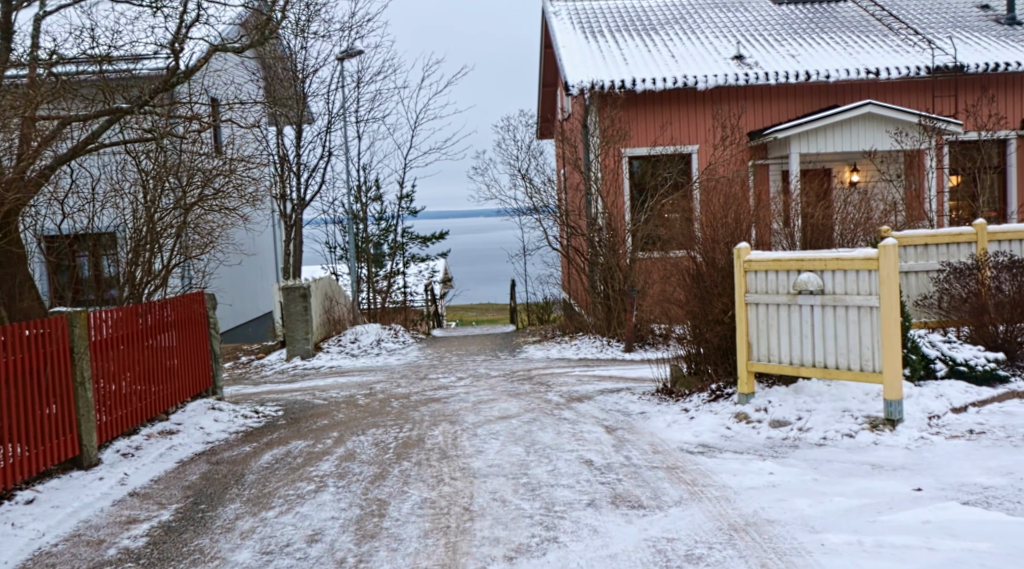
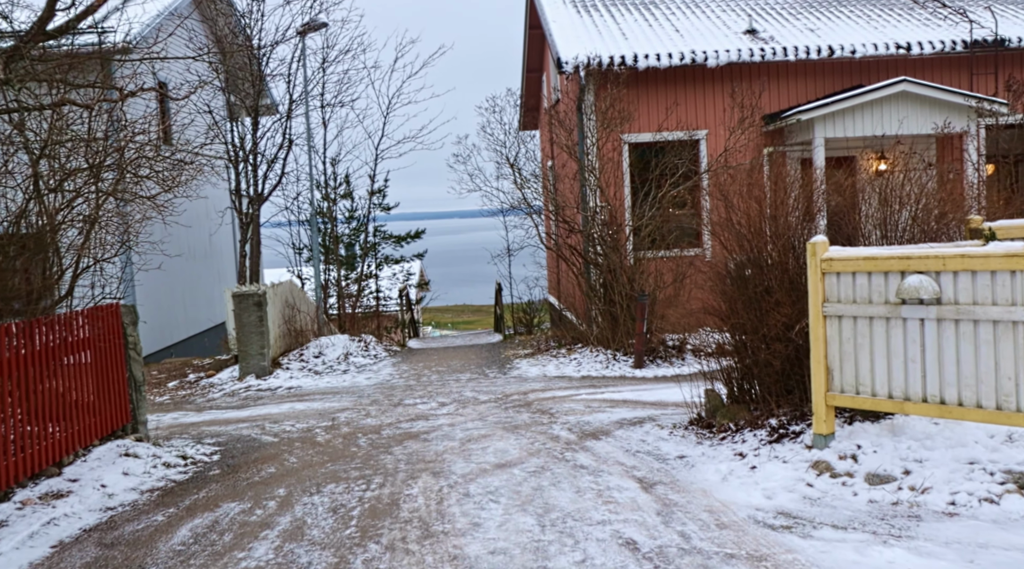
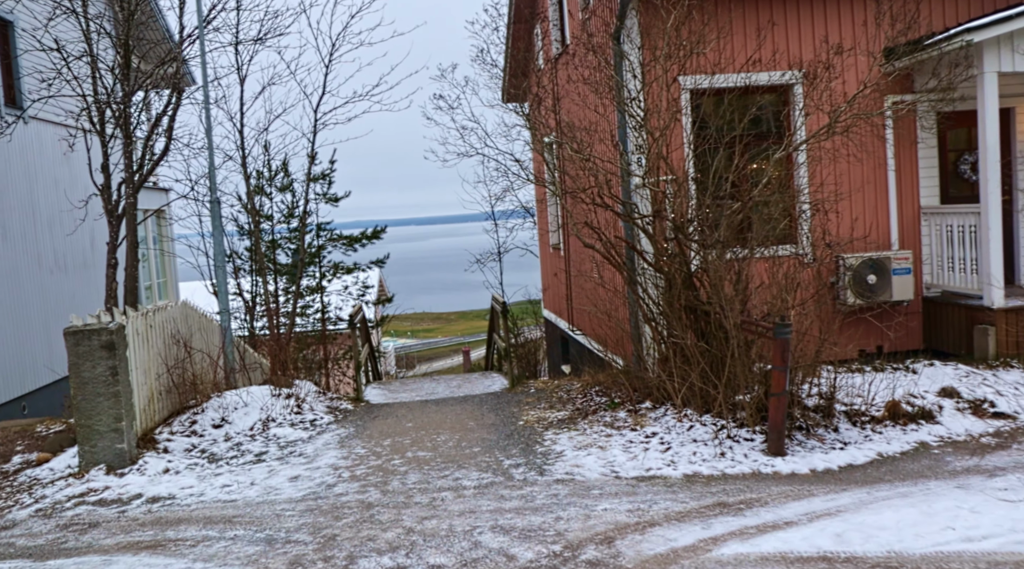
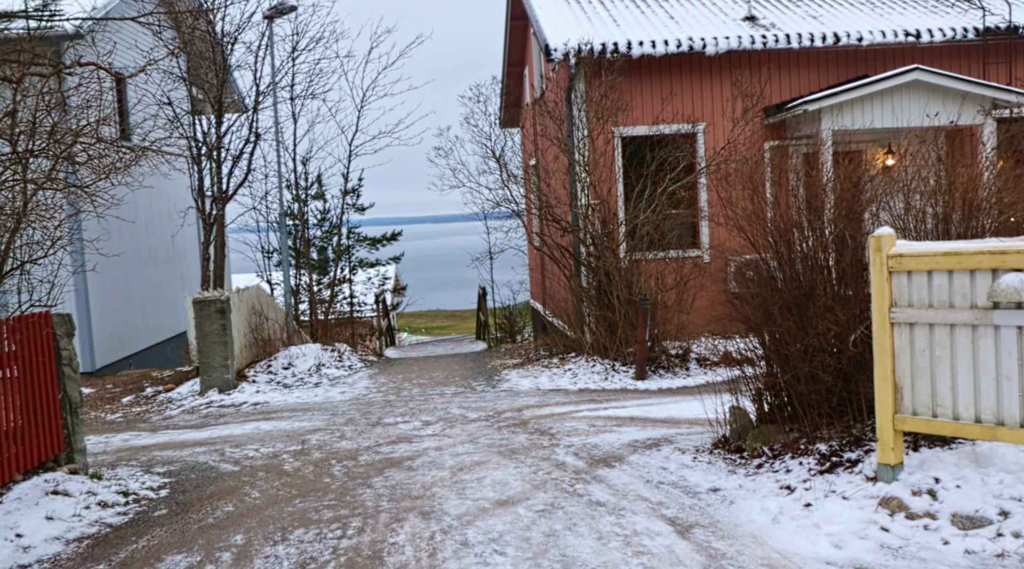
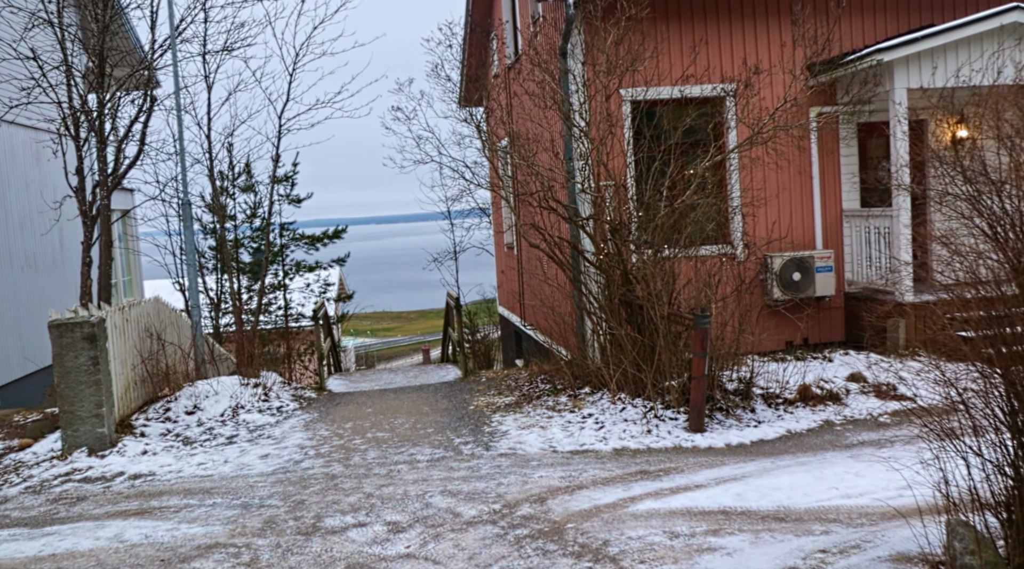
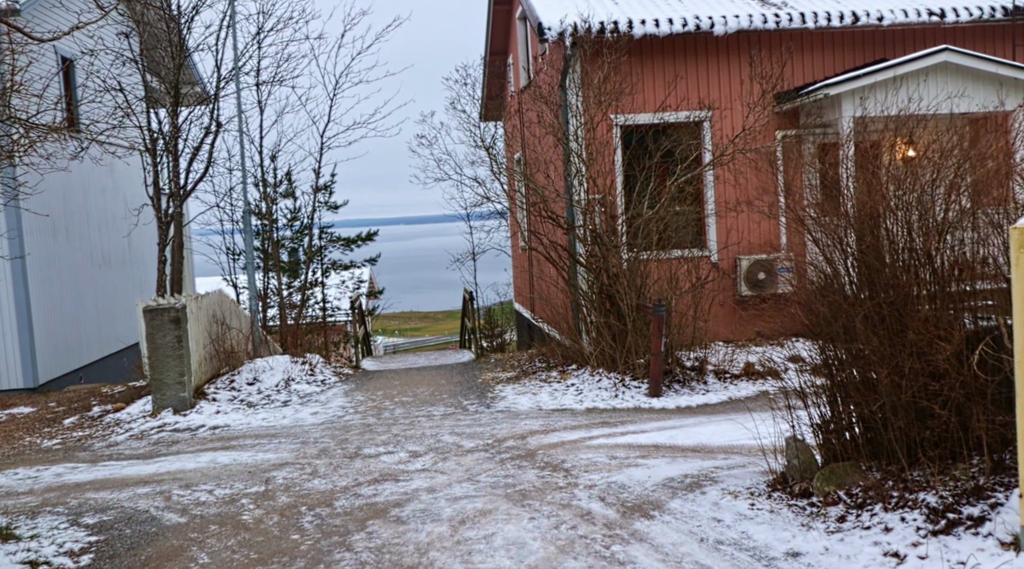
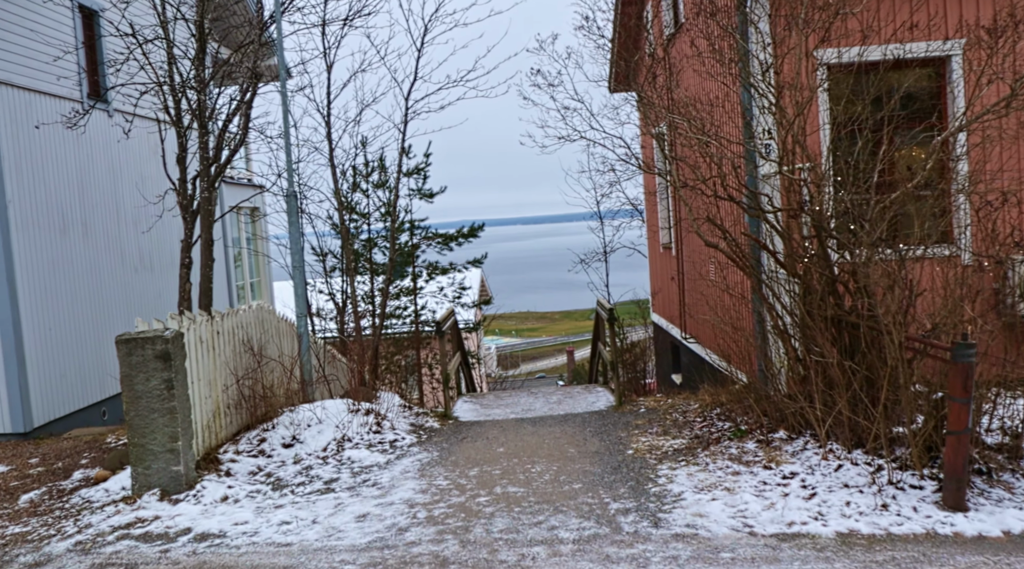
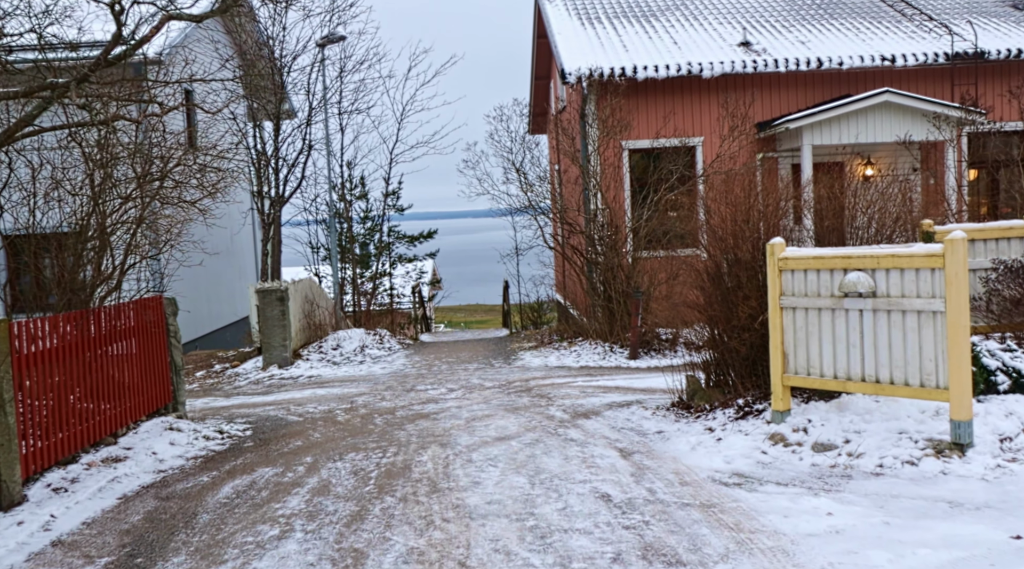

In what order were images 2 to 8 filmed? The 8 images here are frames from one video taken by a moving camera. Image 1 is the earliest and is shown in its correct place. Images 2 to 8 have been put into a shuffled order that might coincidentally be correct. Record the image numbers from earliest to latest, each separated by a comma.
8, 2, 4, 6, 5, 3, 7
